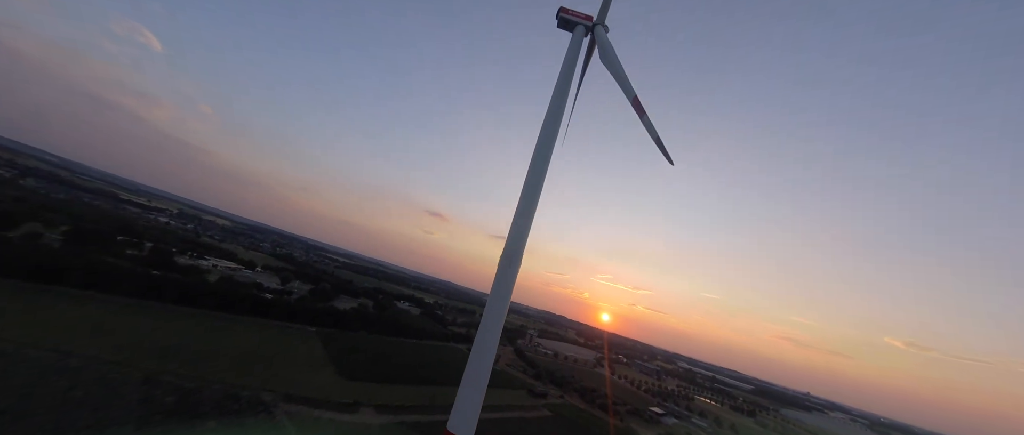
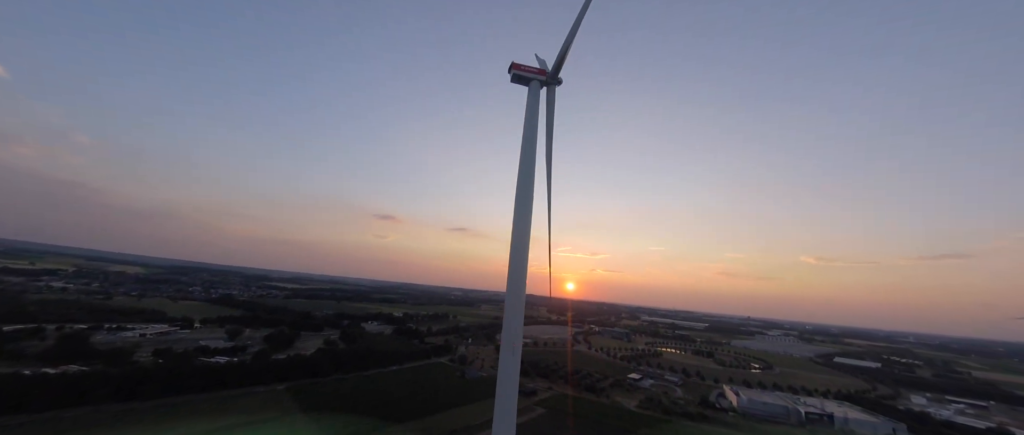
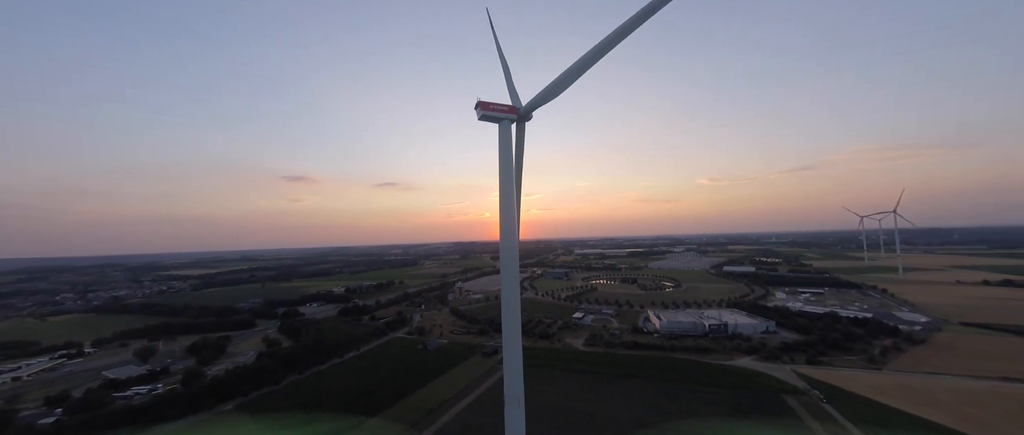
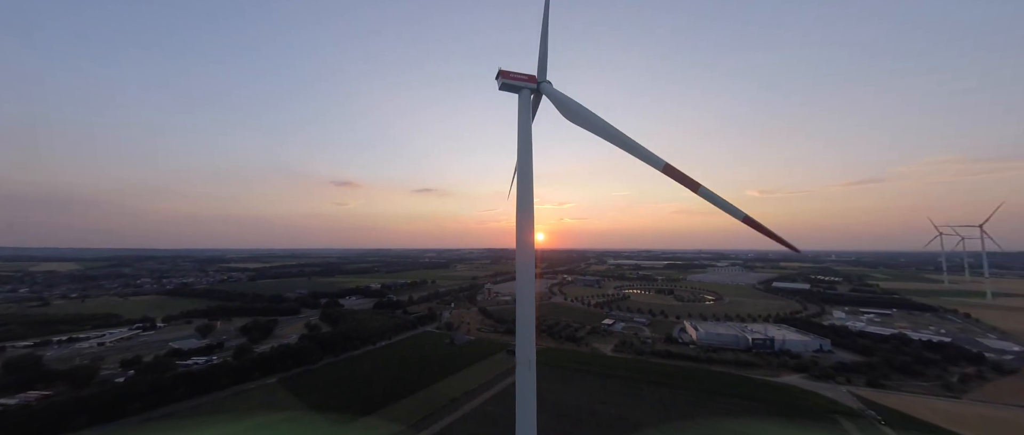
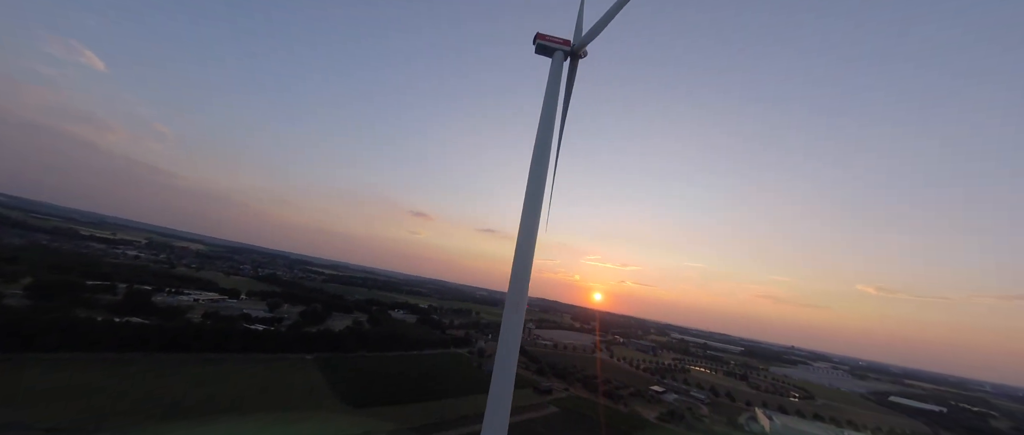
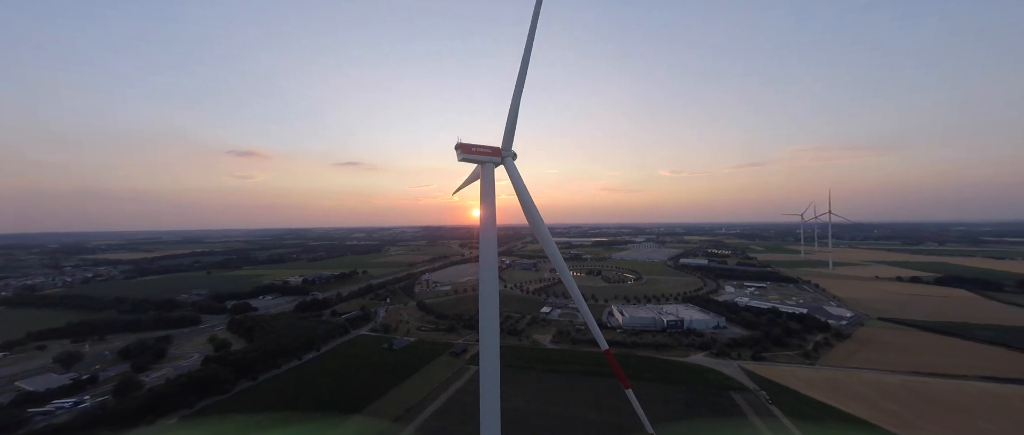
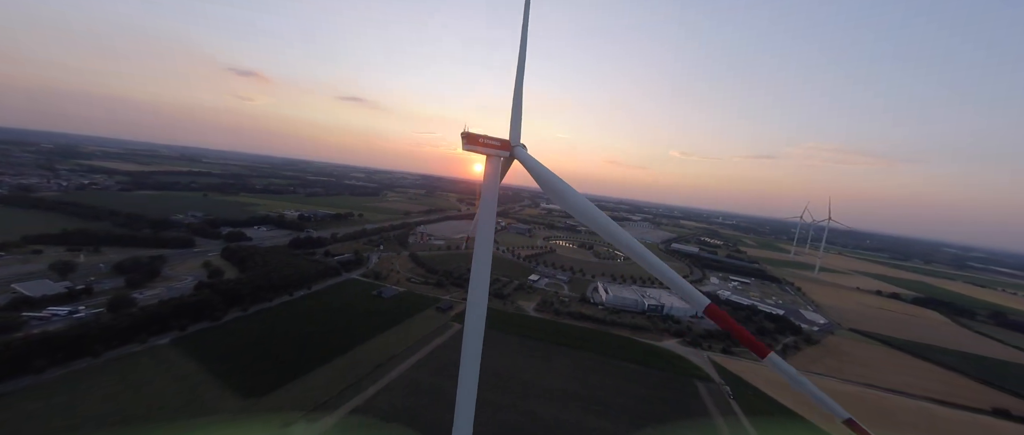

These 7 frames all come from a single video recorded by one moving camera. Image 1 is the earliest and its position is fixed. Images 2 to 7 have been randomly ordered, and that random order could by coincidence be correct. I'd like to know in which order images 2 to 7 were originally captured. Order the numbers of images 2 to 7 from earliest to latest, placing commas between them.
5, 2, 4, 3, 6, 7
